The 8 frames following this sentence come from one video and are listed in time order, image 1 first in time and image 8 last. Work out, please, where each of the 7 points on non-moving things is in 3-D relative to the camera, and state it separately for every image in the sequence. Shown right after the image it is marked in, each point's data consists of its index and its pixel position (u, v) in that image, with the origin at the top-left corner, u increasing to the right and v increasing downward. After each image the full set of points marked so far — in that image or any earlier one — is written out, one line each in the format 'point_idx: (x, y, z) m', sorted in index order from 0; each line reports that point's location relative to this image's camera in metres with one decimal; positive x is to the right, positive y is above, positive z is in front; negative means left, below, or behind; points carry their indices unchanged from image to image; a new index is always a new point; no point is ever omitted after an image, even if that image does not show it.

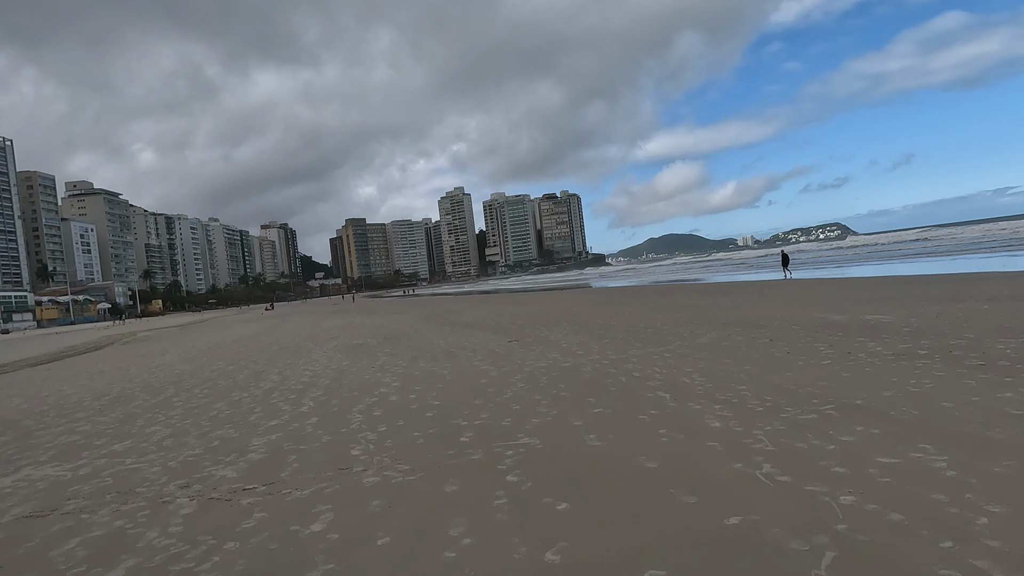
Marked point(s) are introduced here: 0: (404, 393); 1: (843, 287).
0: (-1.2, -1.2, +7.2) m
1: (+9.4, 0.0, +19.6) m
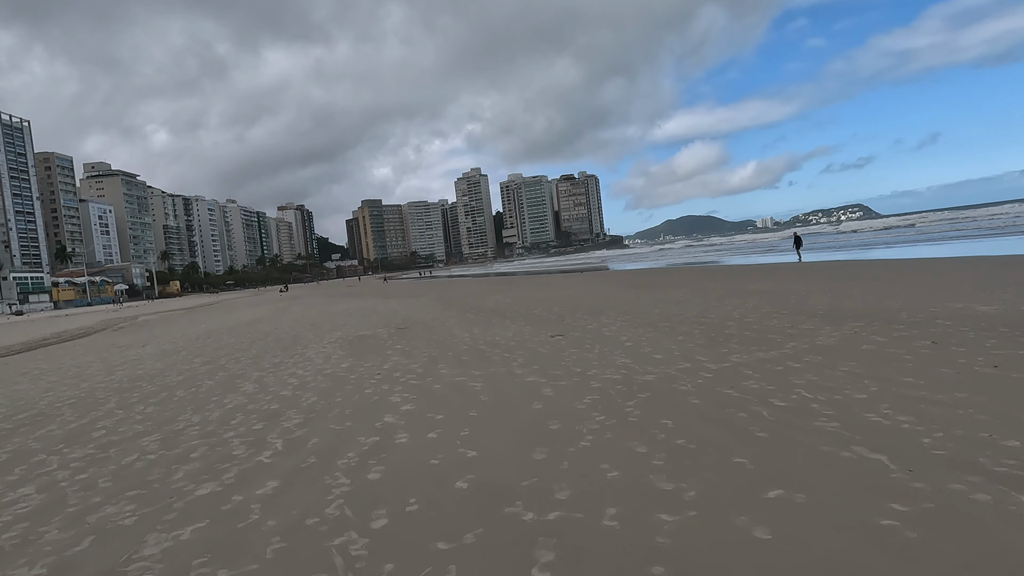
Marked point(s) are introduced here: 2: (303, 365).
0: (-0.7, -1.0, +4.8) m
1: (+10.2, +0.5, +16.8) m
2: (-2.8, -1.1, +9.0) m
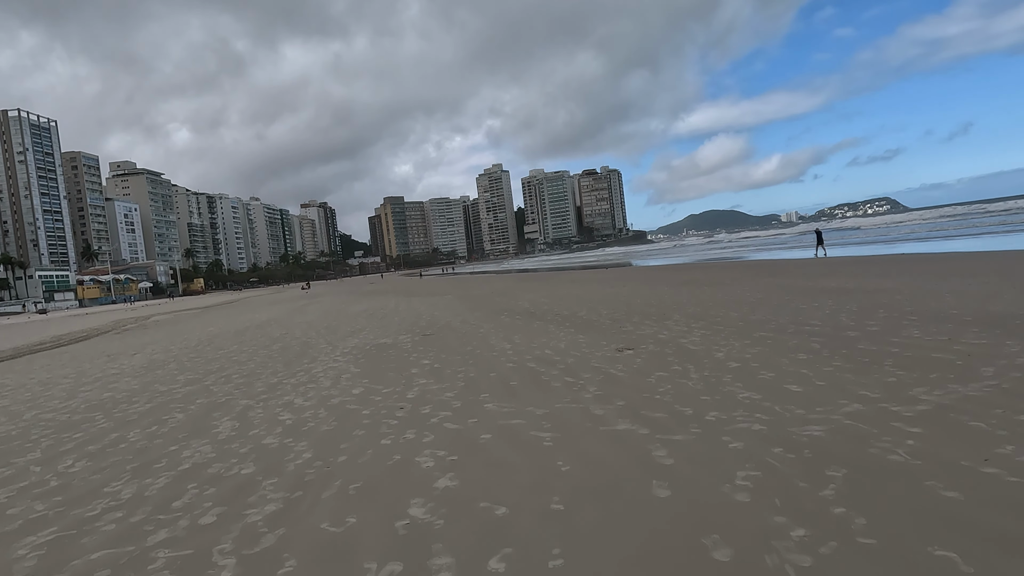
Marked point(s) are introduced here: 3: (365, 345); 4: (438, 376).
0: (-0.2, -1.1, +2.7) m
1: (+11.0, +0.6, +14.5) m
2: (-2.2, -1.1, +7.0) m
3: (-2.4, -1.0, +11.0) m
4: (-0.8, -0.9, +7.1) m
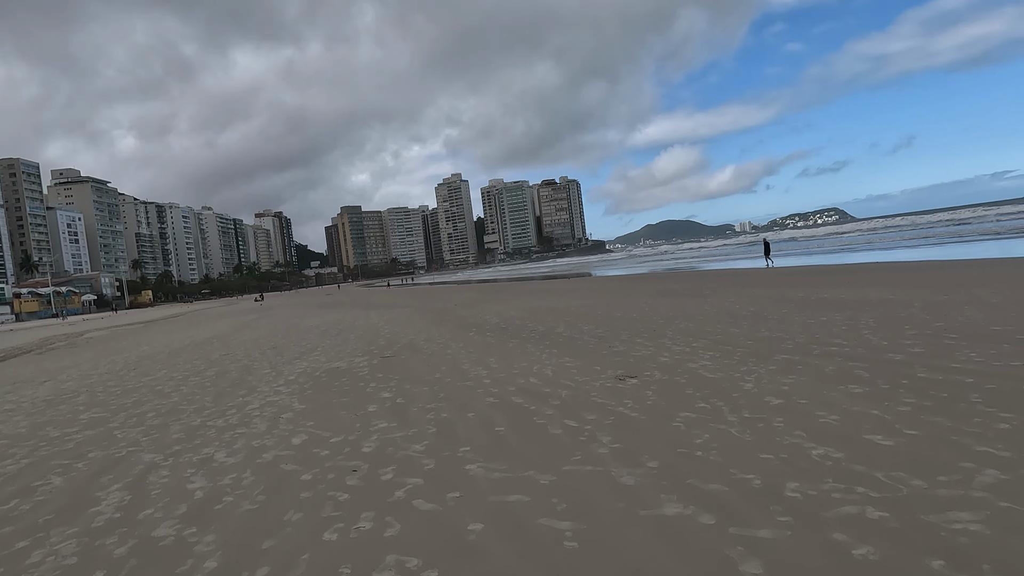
0: (-0.1, -1.1, +1.4) m
1: (+10.4, +0.4, +13.8) m
2: (-2.3, -1.2, +5.5) m
3: (-2.8, -1.2, +9.5) m
4: (-0.9, -1.1, +5.7) m
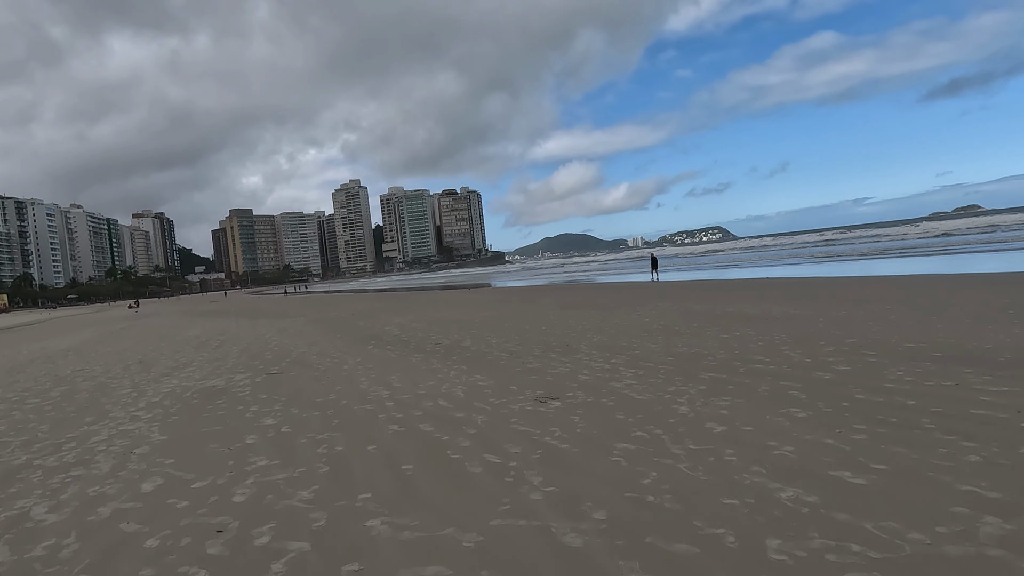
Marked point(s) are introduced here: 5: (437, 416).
0: (-0.1, -1.2, +0.6) m
1: (+8.4, 0.0, +14.5) m
2: (-3.0, -1.3, +4.4) m
3: (-4.0, -1.3, +8.2) m
4: (-1.6, -1.2, +4.7) m
5: (-0.6, -1.1, +5.6) m
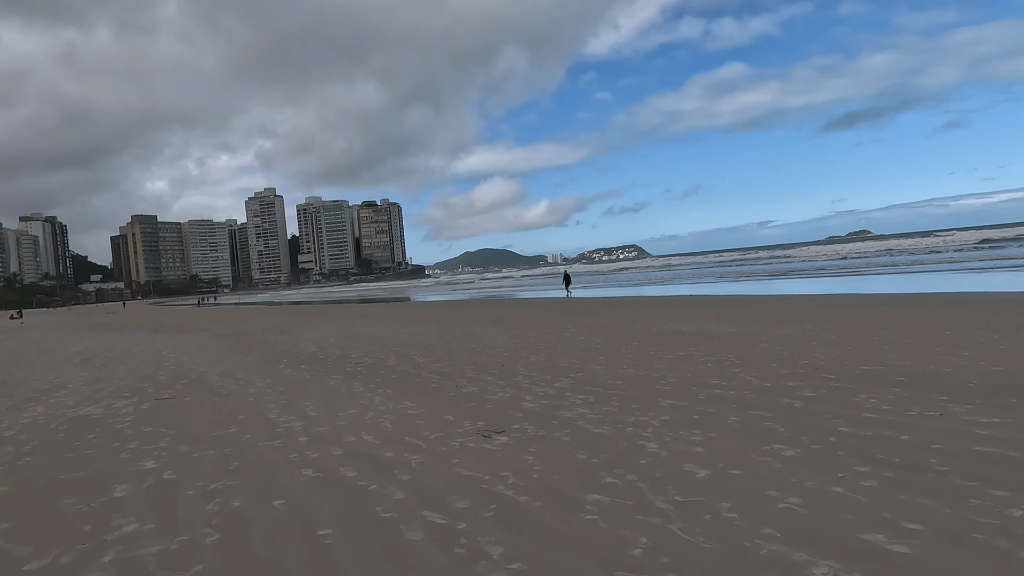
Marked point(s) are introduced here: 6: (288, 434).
0: (+0.1, -1.2, -0.2) m
1: (+6.9, -0.4, +14.6) m
2: (-3.2, -1.3, +3.2) m
3: (-4.8, -1.4, +6.8) m
4: (-1.9, -1.2, +3.7) m
5: (-1.1, -1.2, +4.7) m
6: (-1.8, -1.2, +5.5) m
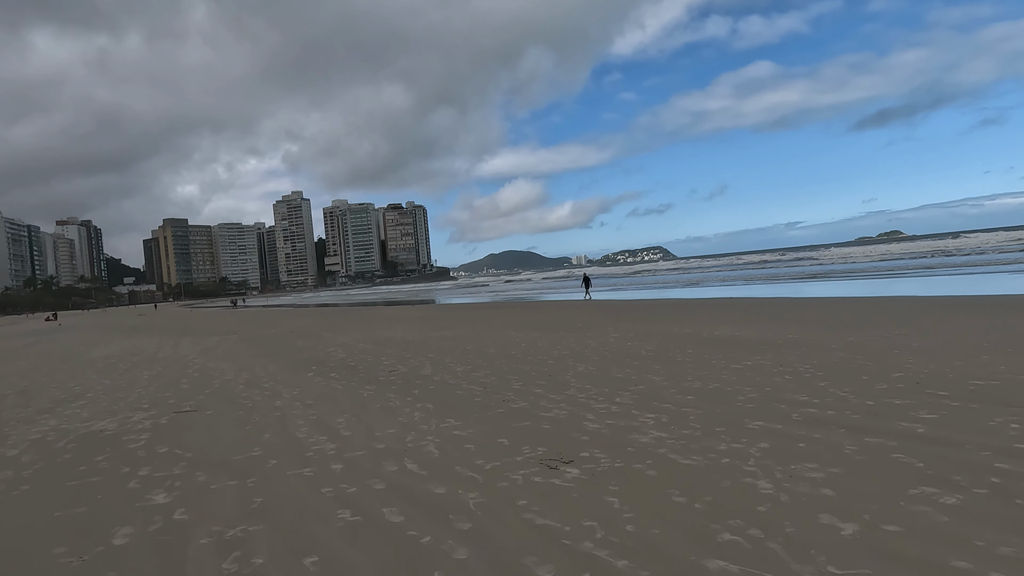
0: (+0.4, -1.2, -1.0) m
1: (+7.7, -0.5, +13.5) m
2: (-2.8, -1.3, +2.5) m
3: (-4.2, -1.4, +6.2) m
4: (-1.5, -1.3, +2.9) m
5: (-0.6, -1.2, +3.9) m
6: (-1.4, -1.2, +4.8) m
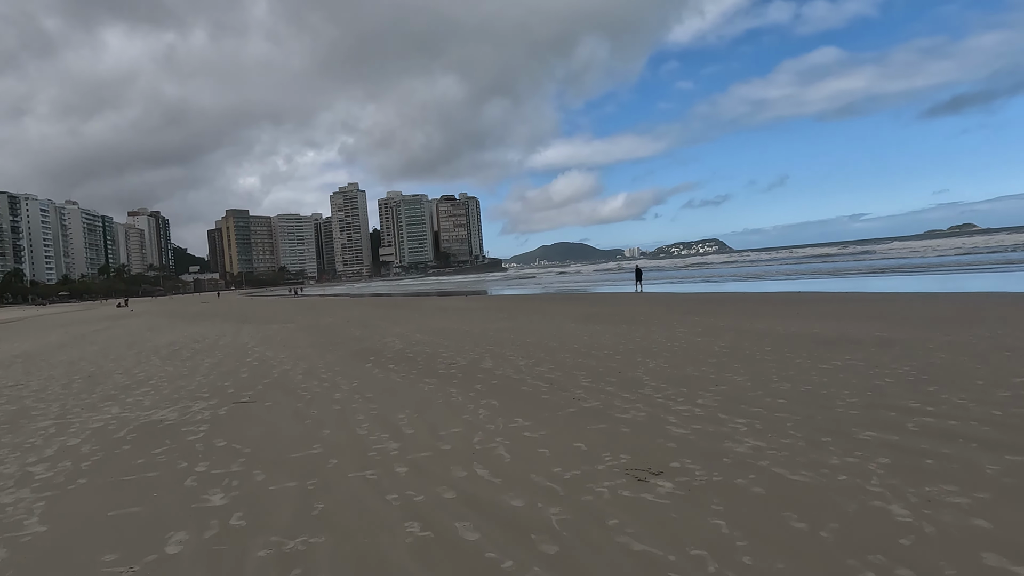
0: (+0.4, -1.2, -1.5) m
1: (+8.8, -0.4, +12.5) m
2: (-2.5, -1.3, +2.3) m
3: (-3.6, -1.3, +6.1) m
4: (-1.1, -1.2, +2.6) m
5: (-0.2, -1.1, +3.5) m
6: (-0.9, -1.1, +4.4) m
